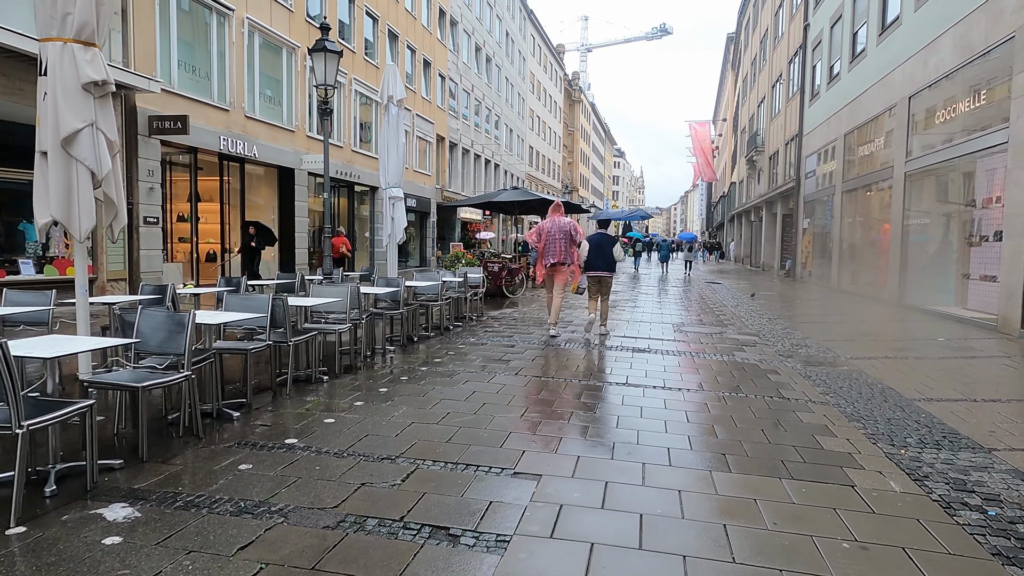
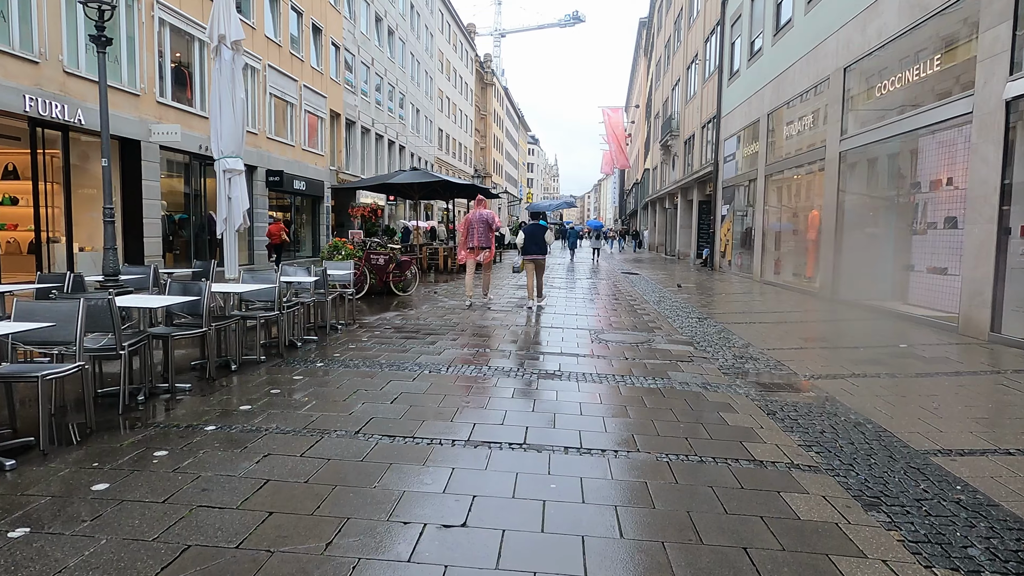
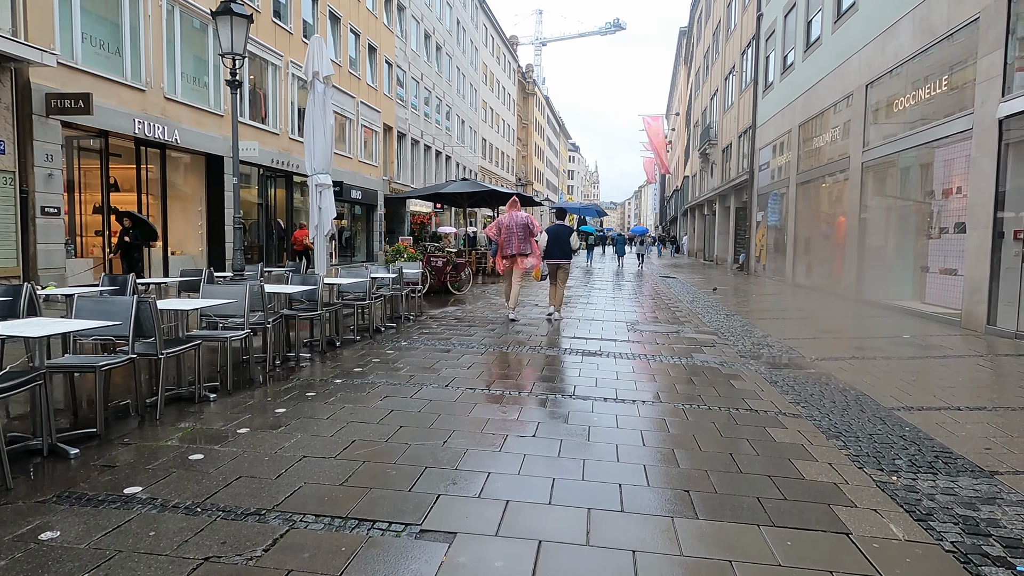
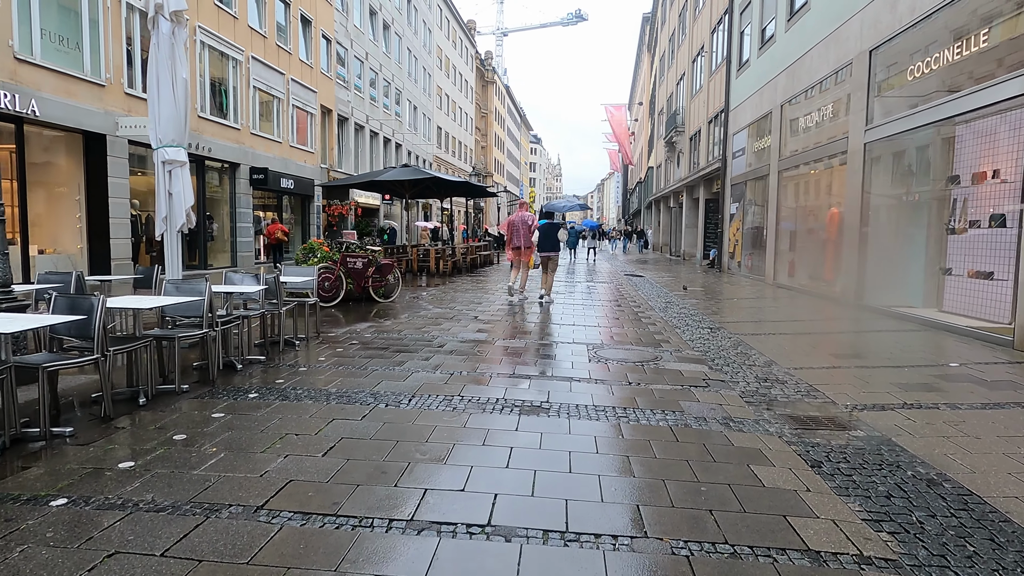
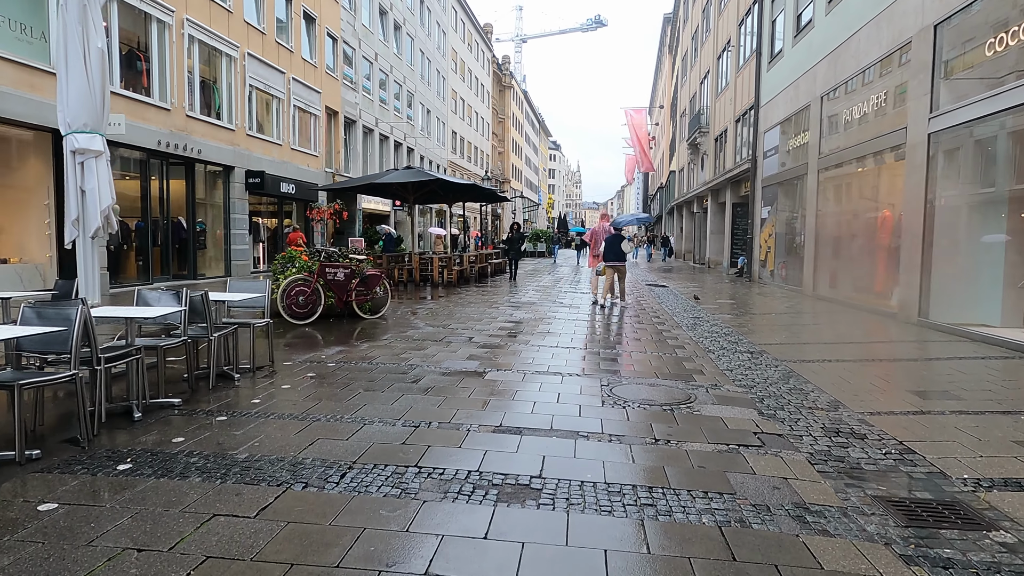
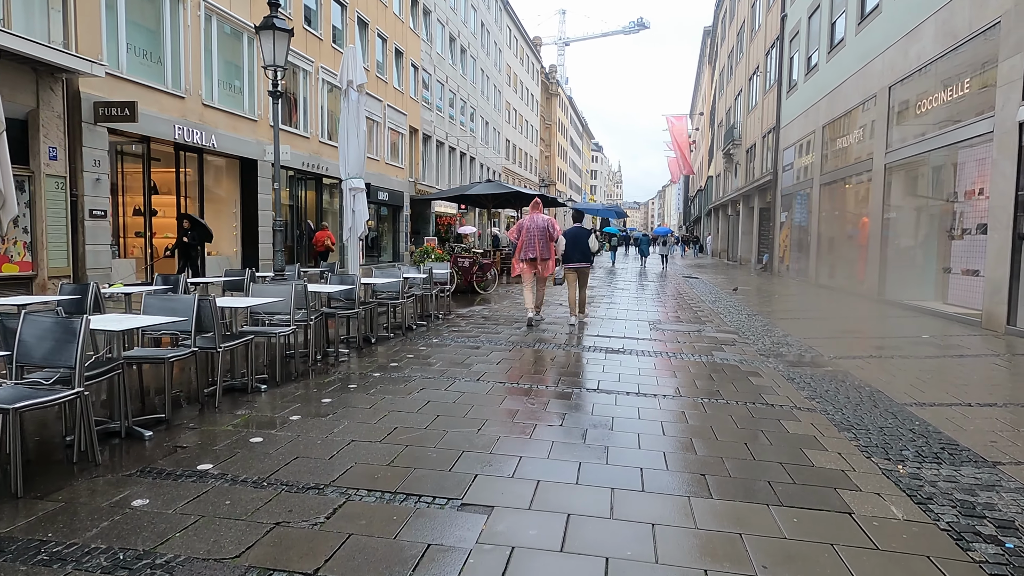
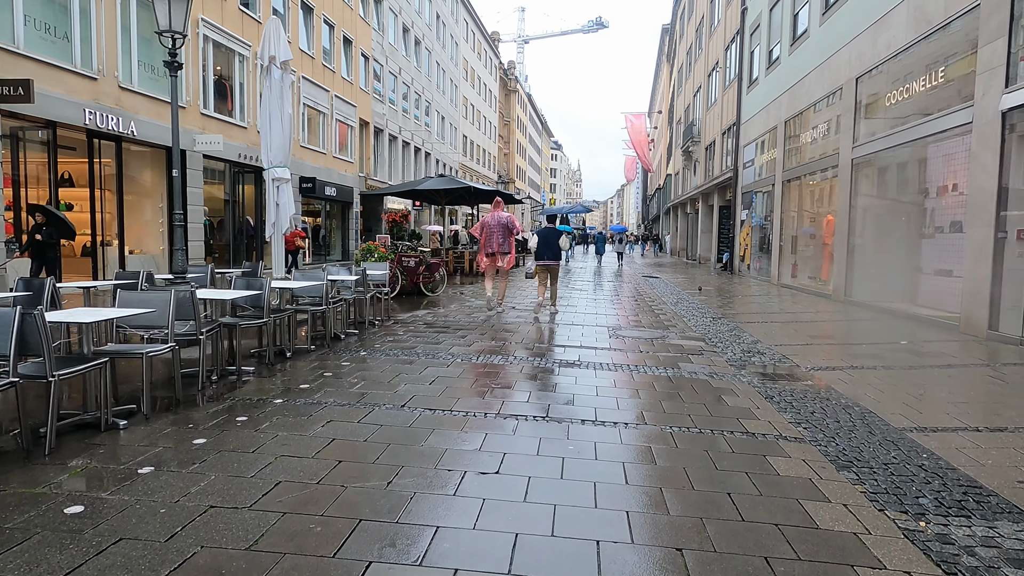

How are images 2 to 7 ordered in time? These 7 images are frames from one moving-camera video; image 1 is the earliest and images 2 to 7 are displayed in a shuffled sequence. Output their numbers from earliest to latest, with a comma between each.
6, 3, 7, 2, 4, 5
